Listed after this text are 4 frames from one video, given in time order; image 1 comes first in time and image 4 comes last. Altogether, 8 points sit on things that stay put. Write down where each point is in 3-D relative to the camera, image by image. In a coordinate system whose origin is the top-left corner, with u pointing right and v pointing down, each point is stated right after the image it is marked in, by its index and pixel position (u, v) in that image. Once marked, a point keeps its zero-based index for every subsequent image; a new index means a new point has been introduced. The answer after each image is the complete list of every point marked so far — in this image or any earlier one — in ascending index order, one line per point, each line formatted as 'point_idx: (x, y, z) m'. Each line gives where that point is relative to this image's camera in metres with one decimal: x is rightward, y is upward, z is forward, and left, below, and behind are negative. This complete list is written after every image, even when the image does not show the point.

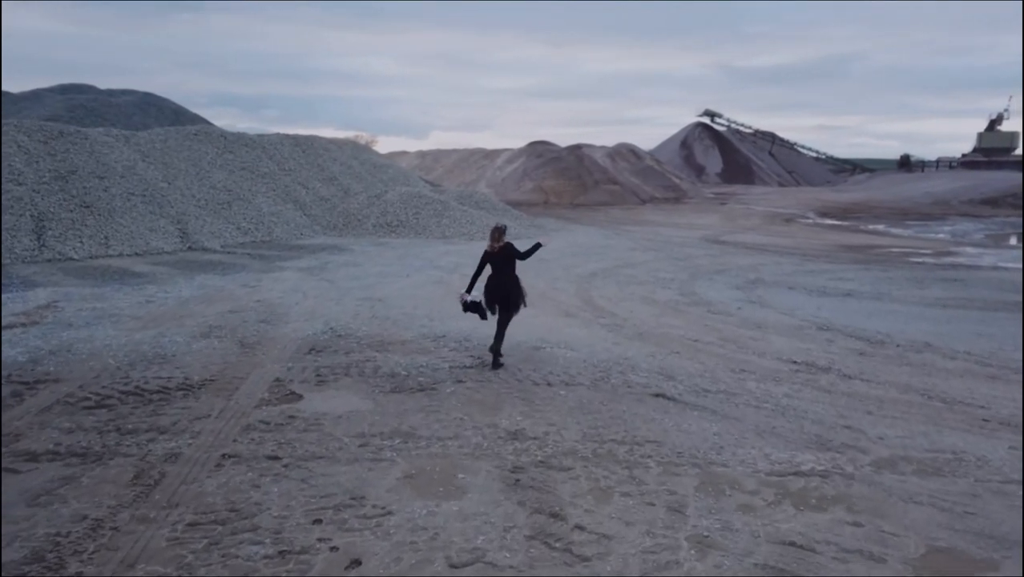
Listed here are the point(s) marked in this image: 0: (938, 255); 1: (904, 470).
0: (+10.6, +0.8, +19.8) m
1: (+2.6, -1.2, +5.3) m
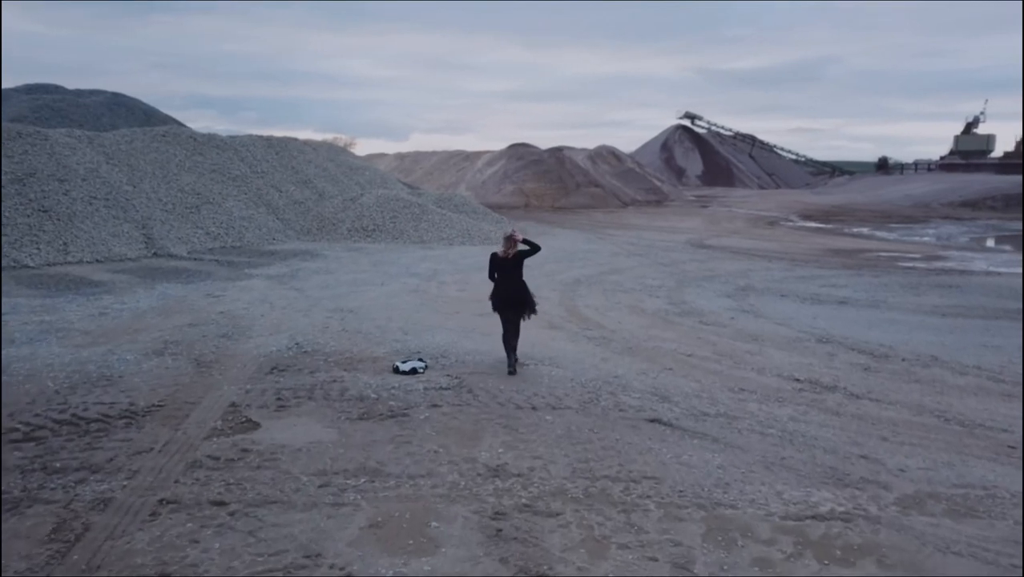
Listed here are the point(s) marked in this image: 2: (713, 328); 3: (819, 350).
0: (+10.1, +0.7, +19.4) m
1: (+2.5, -1.3, +4.7) m
2: (+2.5, -0.5, +9.8) m
3: (+3.4, -0.7, +8.8) m
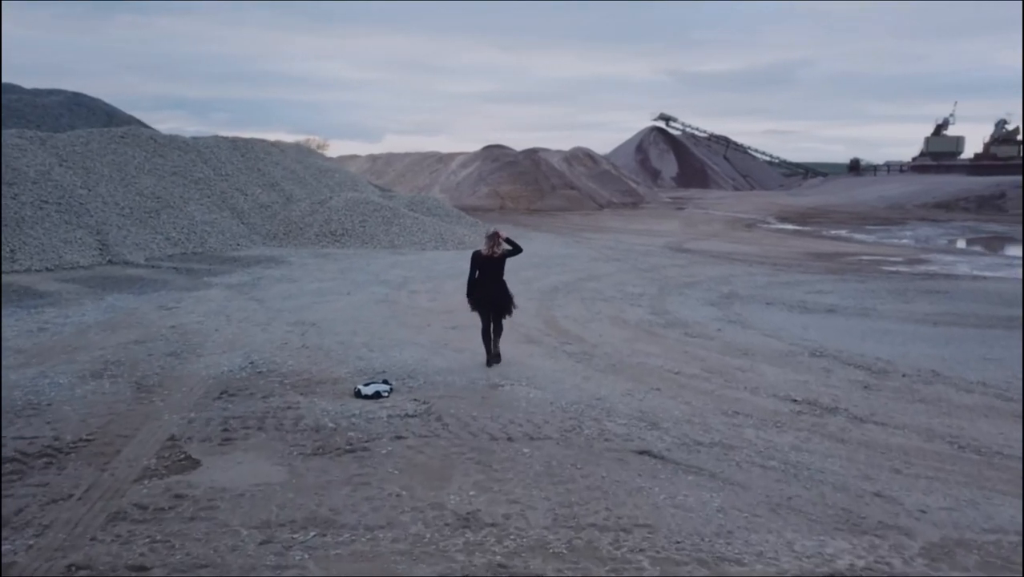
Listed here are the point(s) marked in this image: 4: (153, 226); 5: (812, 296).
0: (+9.5, +0.6, +19.0) m
1: (+2.4, -1.4, +4.1) m
2: (+2.2, -0.6, +9.3) m
3: (+3.1, -0.8, +8.2) m
4: (-8.4, +1.5, +18.7) m
5: (+5.1, -0.1, +13.4) m
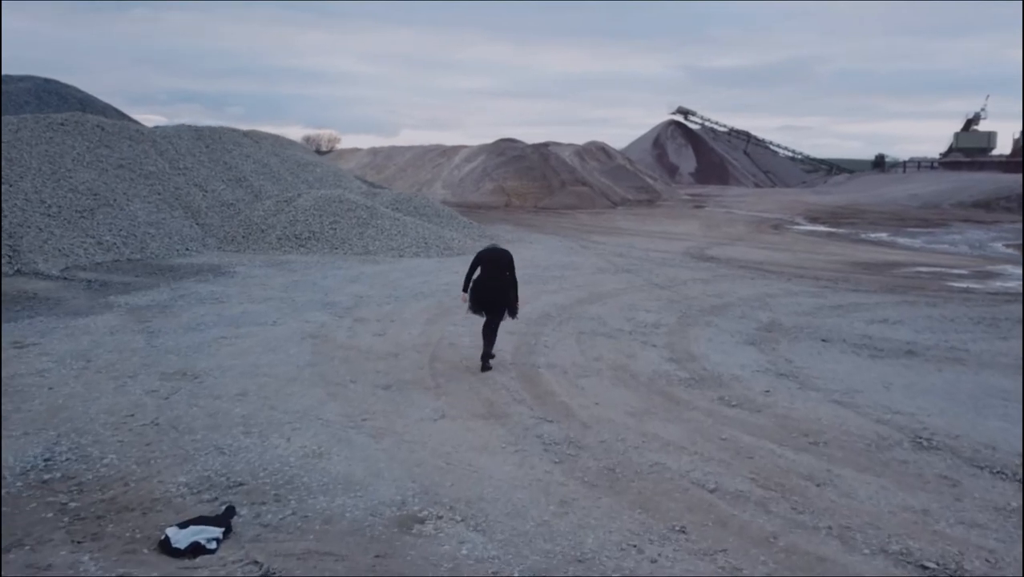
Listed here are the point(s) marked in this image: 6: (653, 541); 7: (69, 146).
0: (+9.3, +0.2, +15.9) m
1: (+1.9, -1.8, +1.2) m
2: (+1.8, -1.0, +6.3) m
3: (+2.7, -1.2, +5.2) m
4: (-8.6, +1.2, +15.9) m
5: (+4.8, -0.5, +10.4) m
6: (+0.7, -1.3, +4.2) m
7: (-10.4, +3.3, +18.7) m
